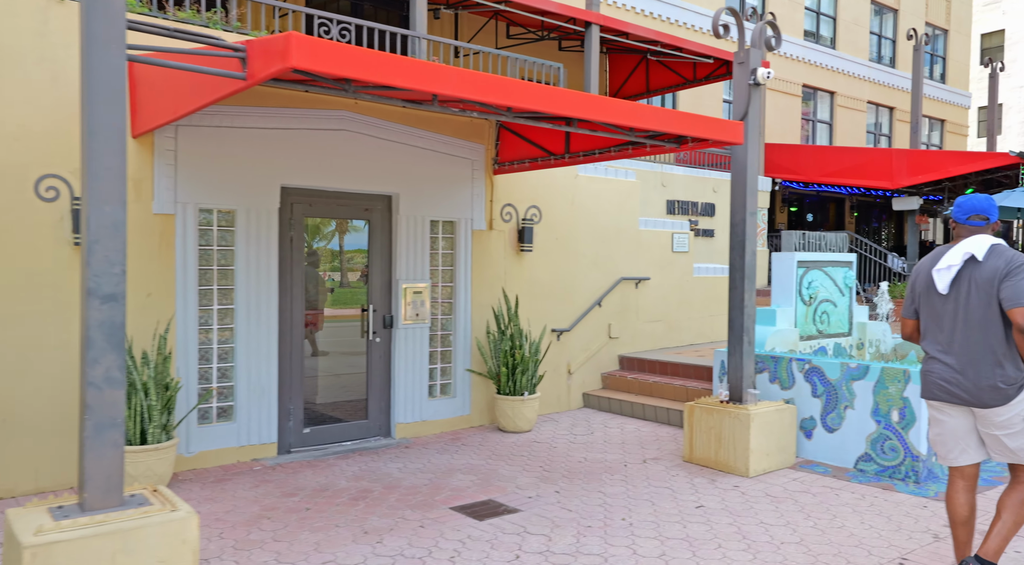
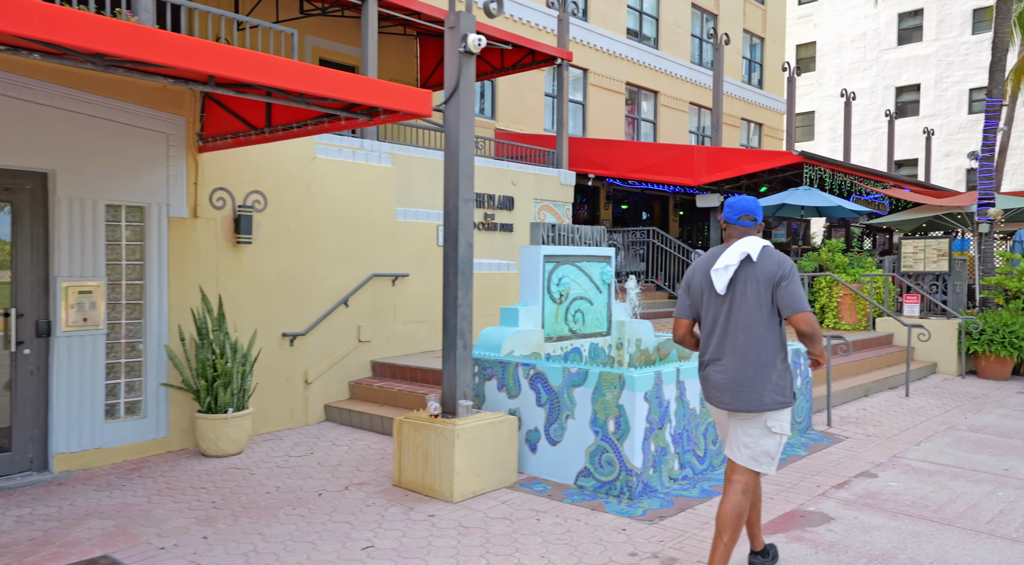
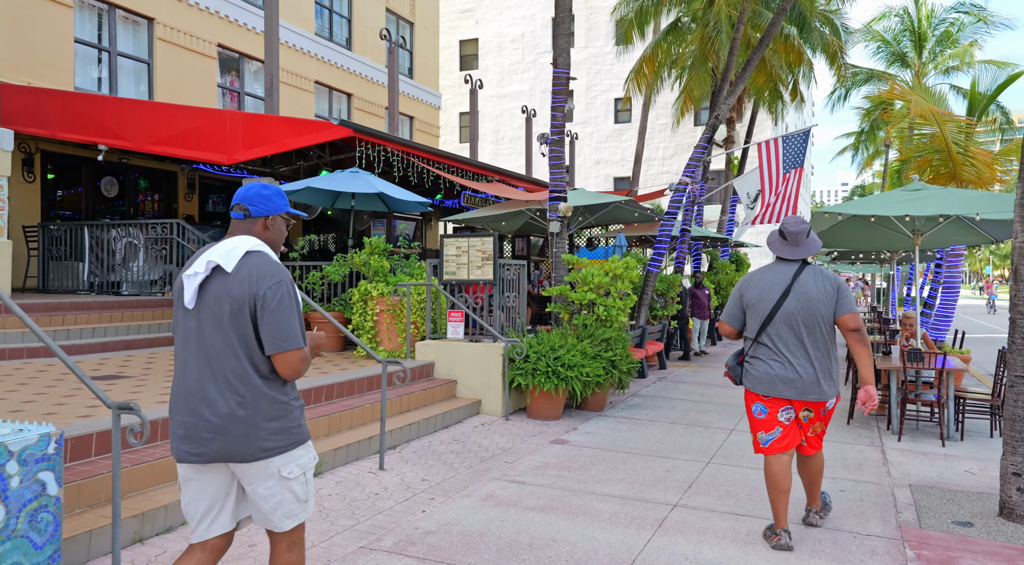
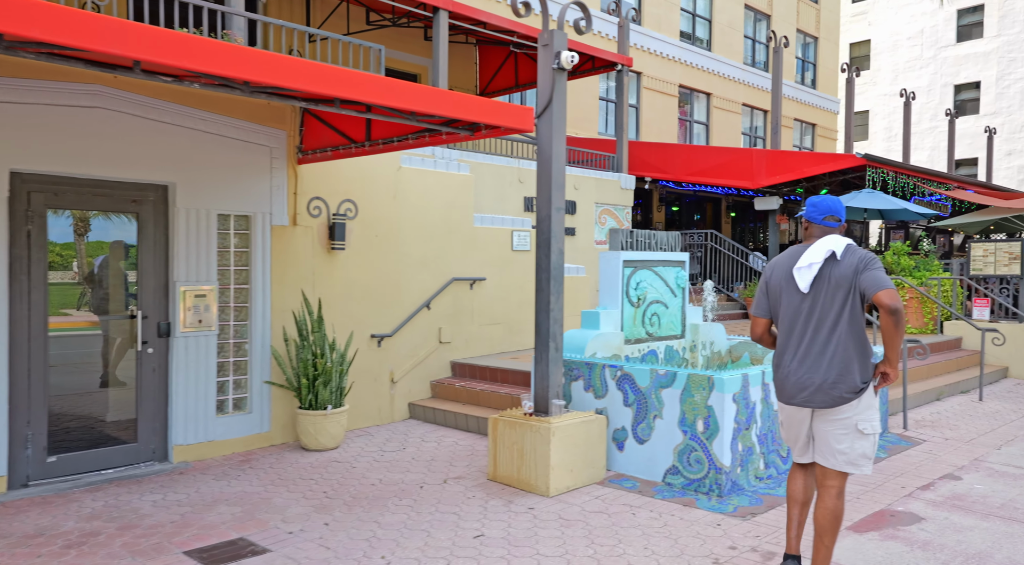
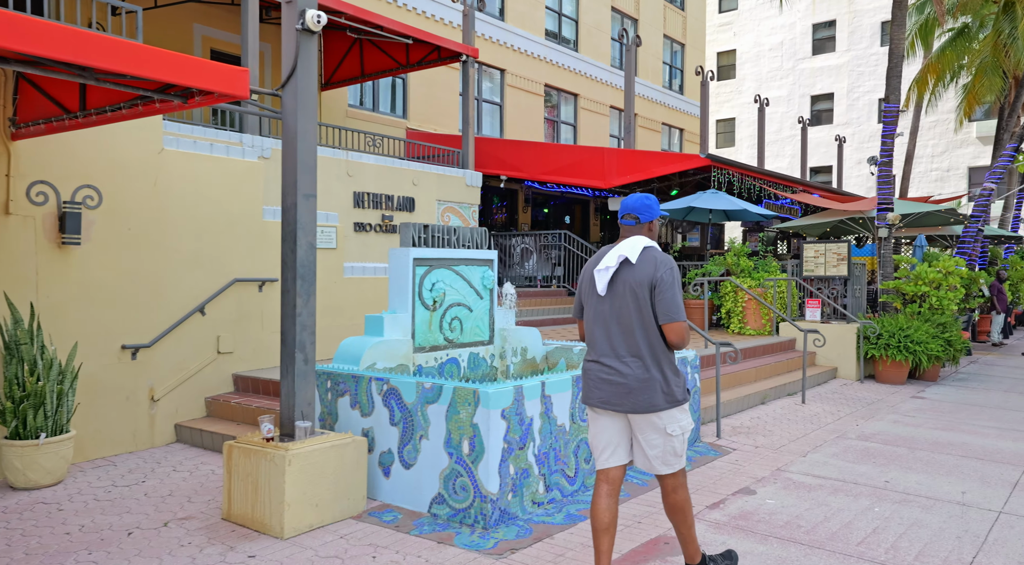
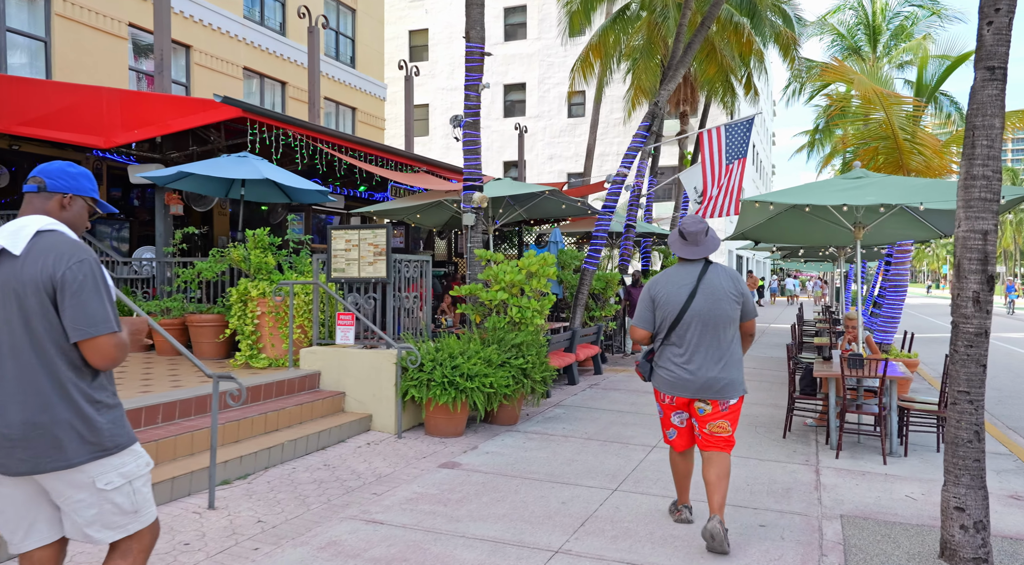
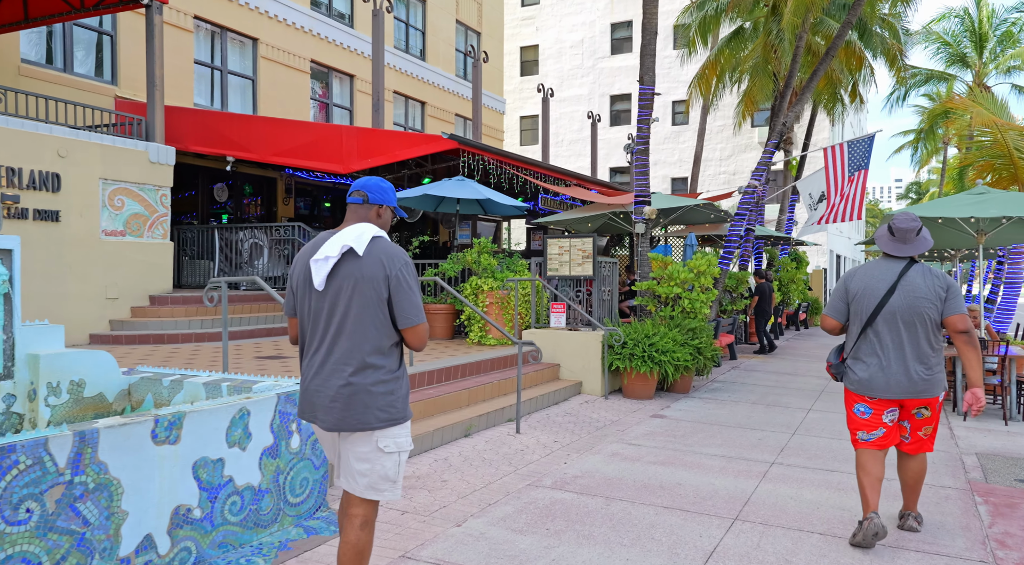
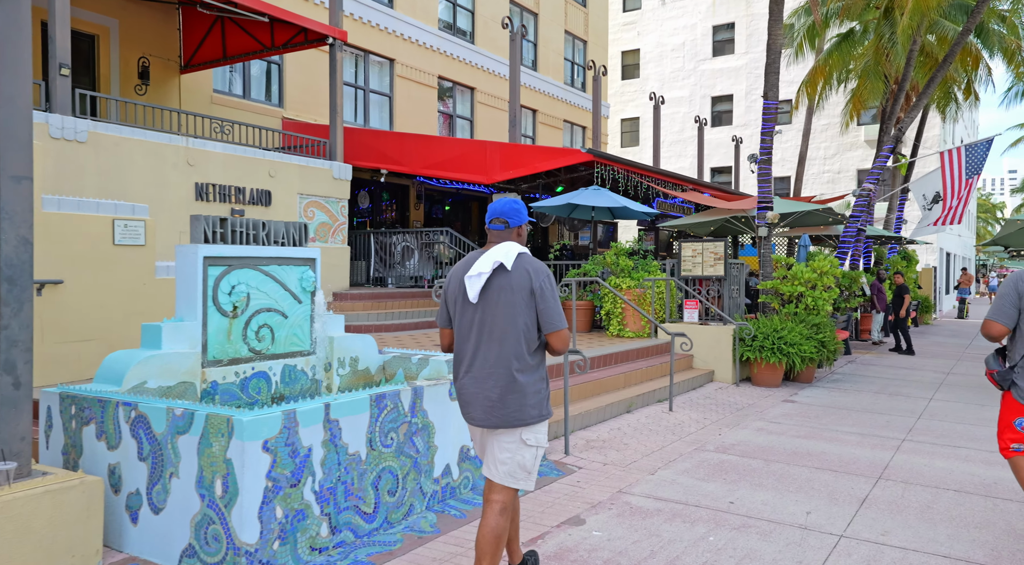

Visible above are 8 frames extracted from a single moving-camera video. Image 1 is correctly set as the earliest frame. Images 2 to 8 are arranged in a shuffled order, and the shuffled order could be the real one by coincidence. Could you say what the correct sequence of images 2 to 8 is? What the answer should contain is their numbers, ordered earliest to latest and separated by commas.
4, 2, 5, 8, 7, 3, 6
